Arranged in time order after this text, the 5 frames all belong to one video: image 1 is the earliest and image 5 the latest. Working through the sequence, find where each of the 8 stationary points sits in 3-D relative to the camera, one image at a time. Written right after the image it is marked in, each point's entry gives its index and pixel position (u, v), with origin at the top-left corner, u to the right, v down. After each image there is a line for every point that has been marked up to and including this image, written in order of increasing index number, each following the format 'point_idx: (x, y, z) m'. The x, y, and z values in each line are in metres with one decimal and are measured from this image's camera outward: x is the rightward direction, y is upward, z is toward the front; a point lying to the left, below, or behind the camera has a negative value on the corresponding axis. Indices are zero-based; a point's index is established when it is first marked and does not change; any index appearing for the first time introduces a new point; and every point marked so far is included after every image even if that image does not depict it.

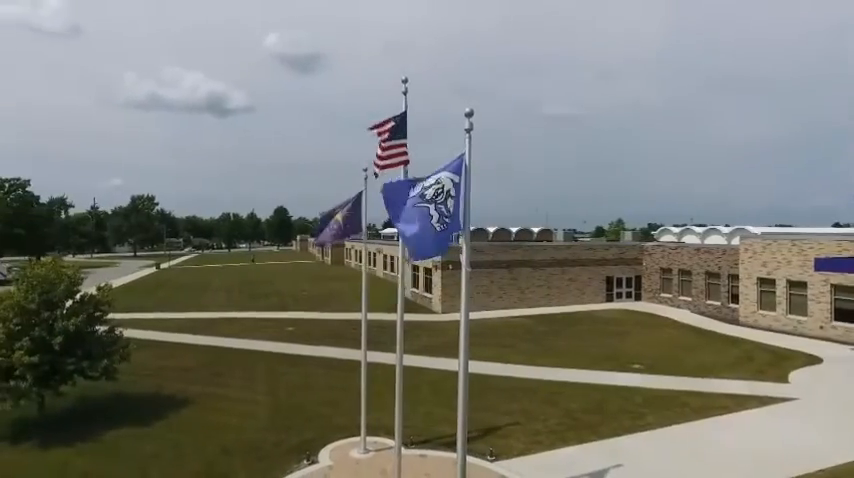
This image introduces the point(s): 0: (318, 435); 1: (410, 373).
0: (-3.0, -5.4, +14.4) m
1: (-0.6, -5.0, +19.8) m
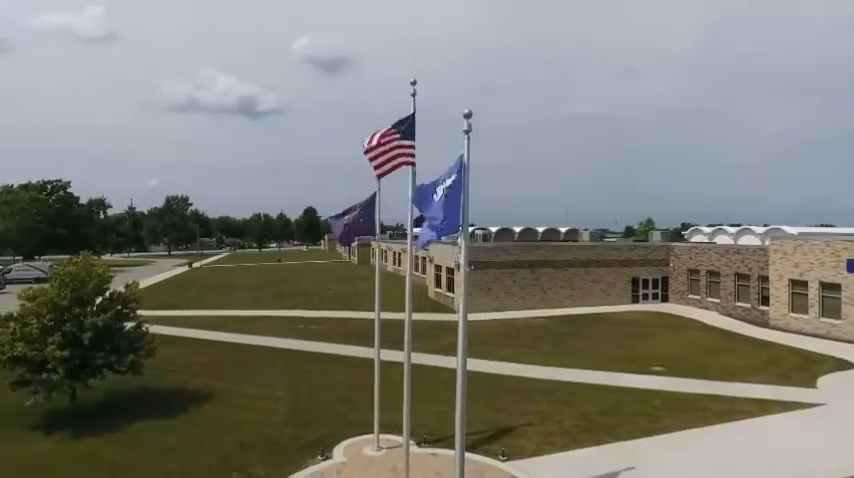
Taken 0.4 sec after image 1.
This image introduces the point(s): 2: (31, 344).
0: (-2.6, -5.4, +14.7) m
1: (0.0, -5.0, +19.9) m
2: (-11.4, -3.0, +15.2) m
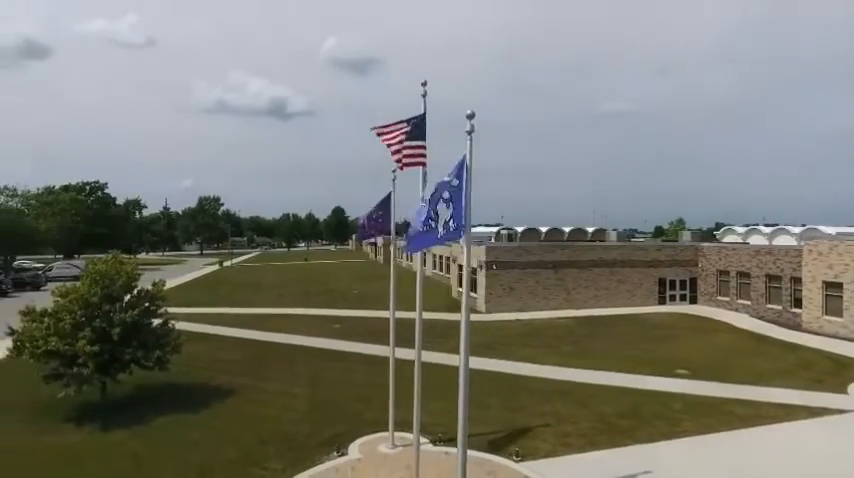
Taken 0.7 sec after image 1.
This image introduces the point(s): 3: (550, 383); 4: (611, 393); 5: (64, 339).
0: (-2.2, -5.4, +14.9) m
1: (+0.7, -5.0, +20.0) m
2: (-11.0, -3.0, +15.9) m
3: (+4.3, -5.0, +18.4) m
4: (+6.0, -5.0, +17.1) m
5: (-10.9, -3.0, +15.9) m
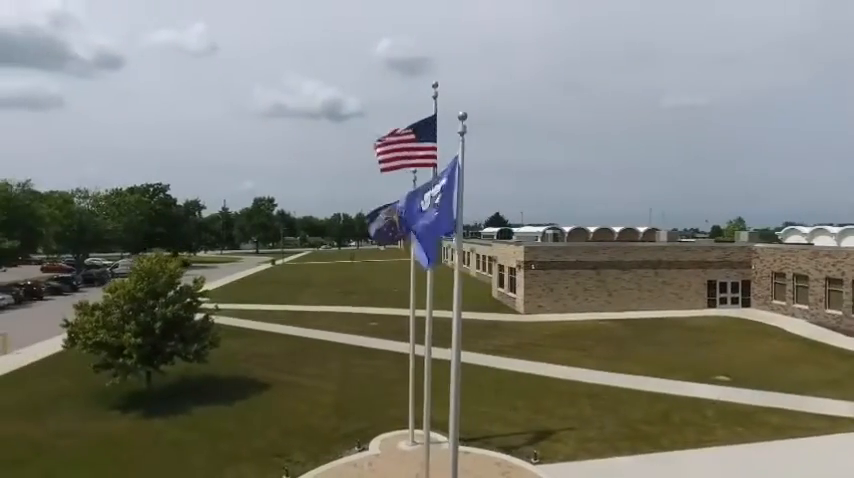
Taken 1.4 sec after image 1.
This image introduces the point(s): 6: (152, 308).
0: (-1.5, -5.4, +15.2) m
1: (+1.8, -5.0, +20.0) m
2: (-10.2, -3.0, +17.0) m
3: (+5.2, -5.1, +18.1) m
4: (+6.8, -5.0, +16.6) m
5: (-10.1, -3.0, +17.0) m
6: (-9.1, -2.3, +17.5) m
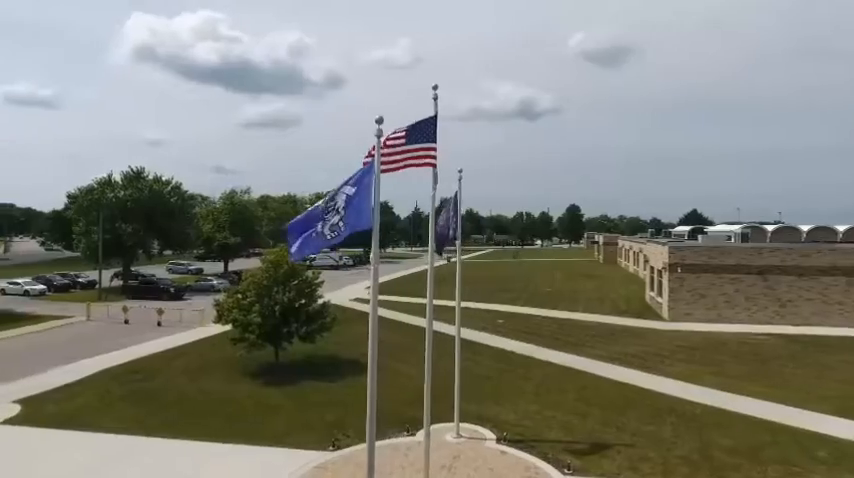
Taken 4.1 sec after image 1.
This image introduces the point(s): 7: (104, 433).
0: (+0.2, -5.3, +15.8) m
1: (+5.1, -5.0, +19.1) m
2: (-7.2, -2.8, +20.7) m
3: (+7.6, -5.0, +16.1) m
4: (+8.5, -5.0, +14.1) m
5: (-7.1, -2.8, +20.6) m
6: (-6.0, -2.1, +20.7) m
7: (-9.5, -5.7, +15.4) m
